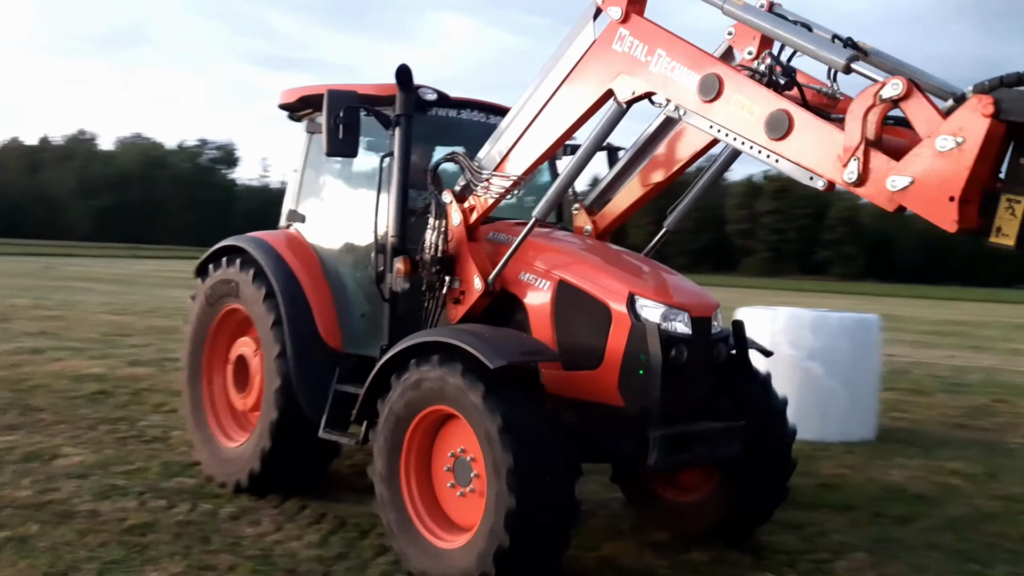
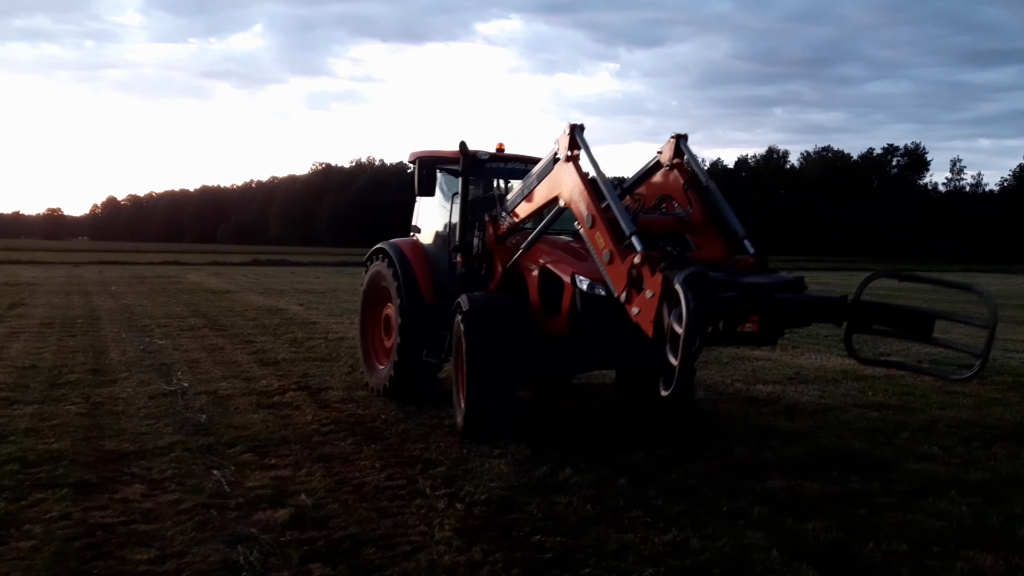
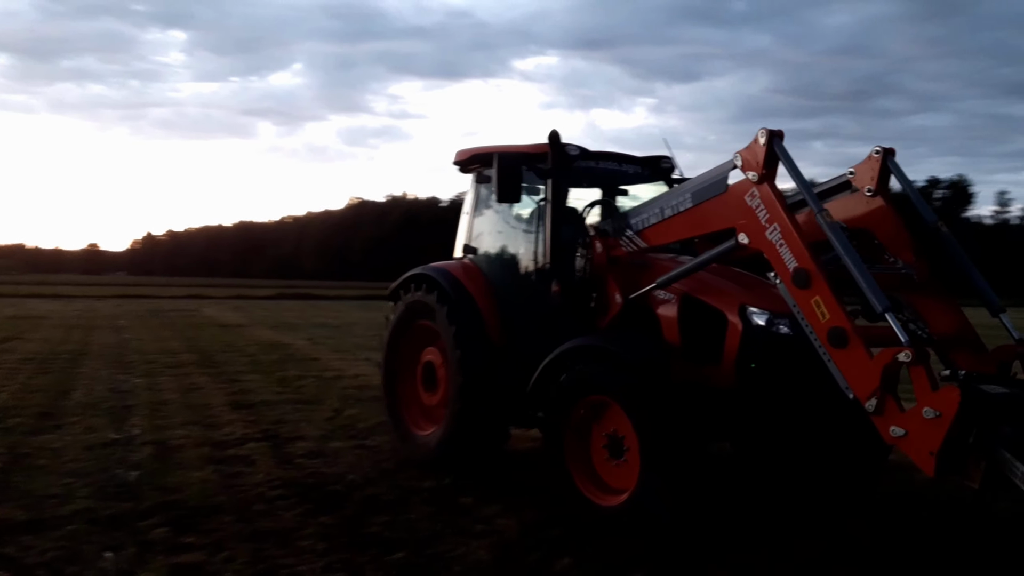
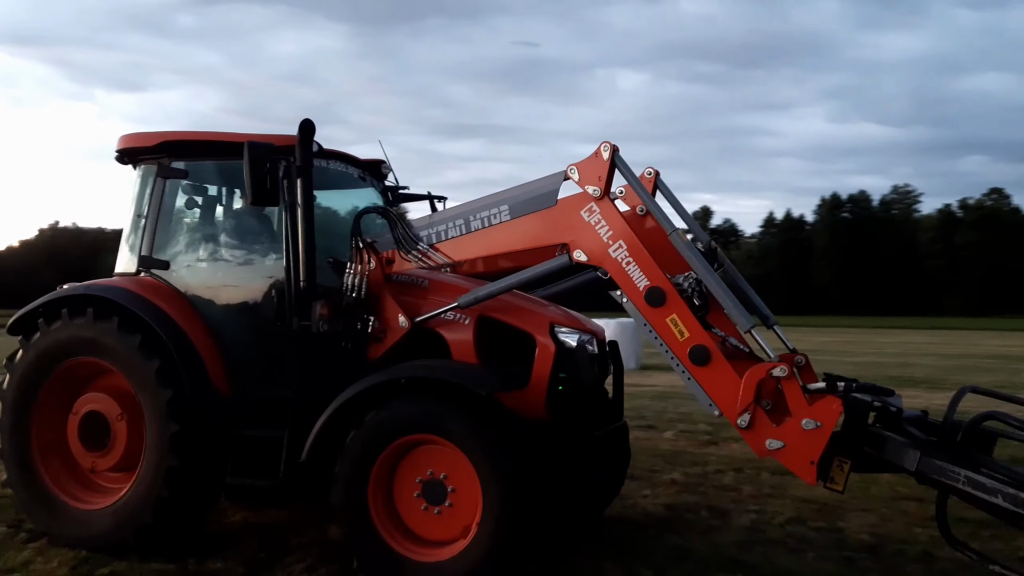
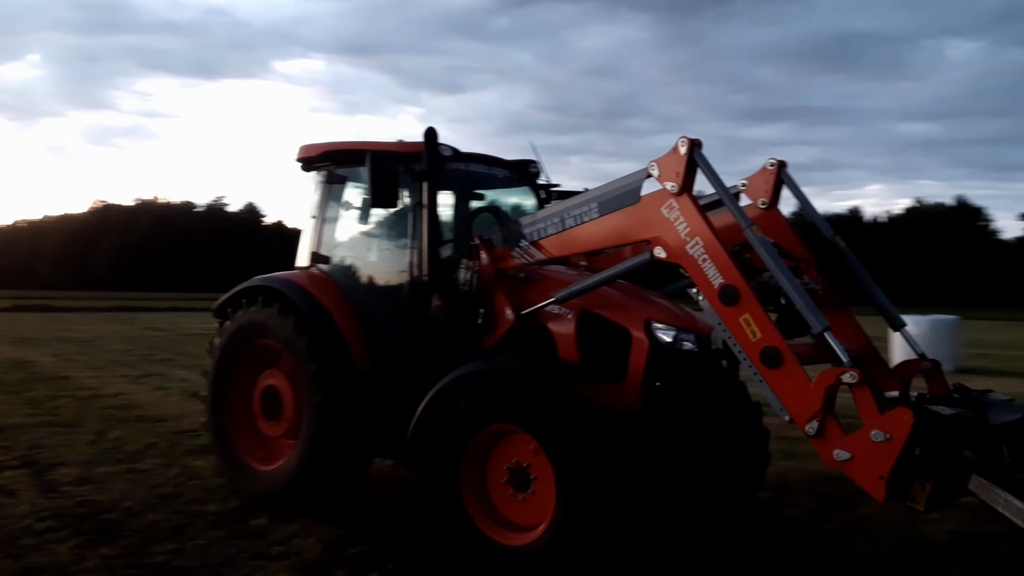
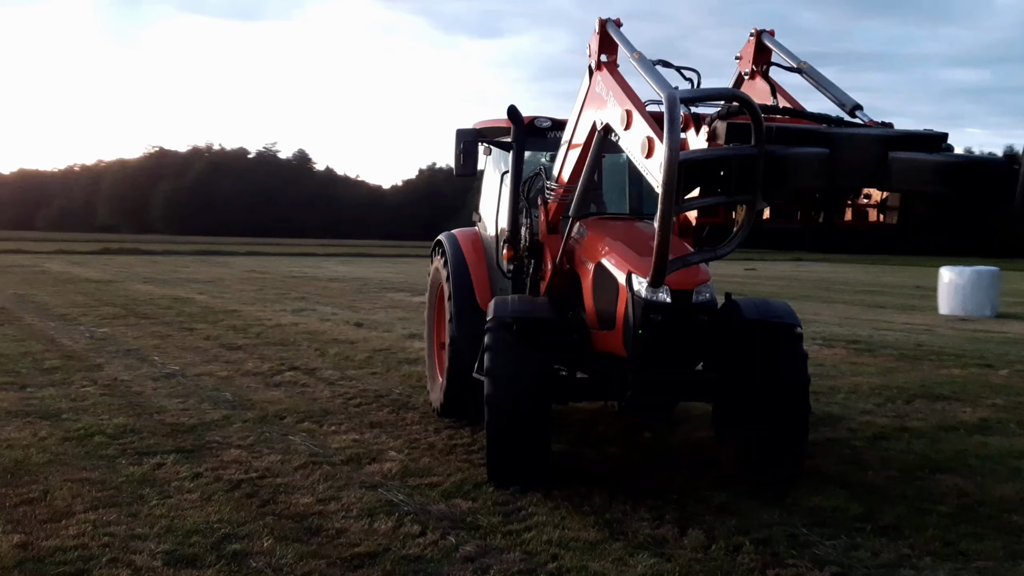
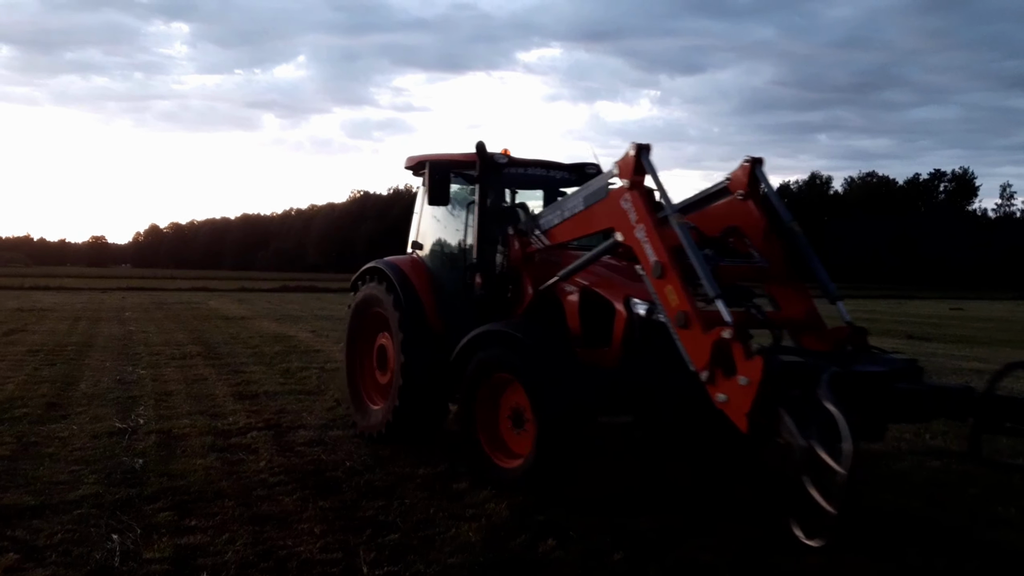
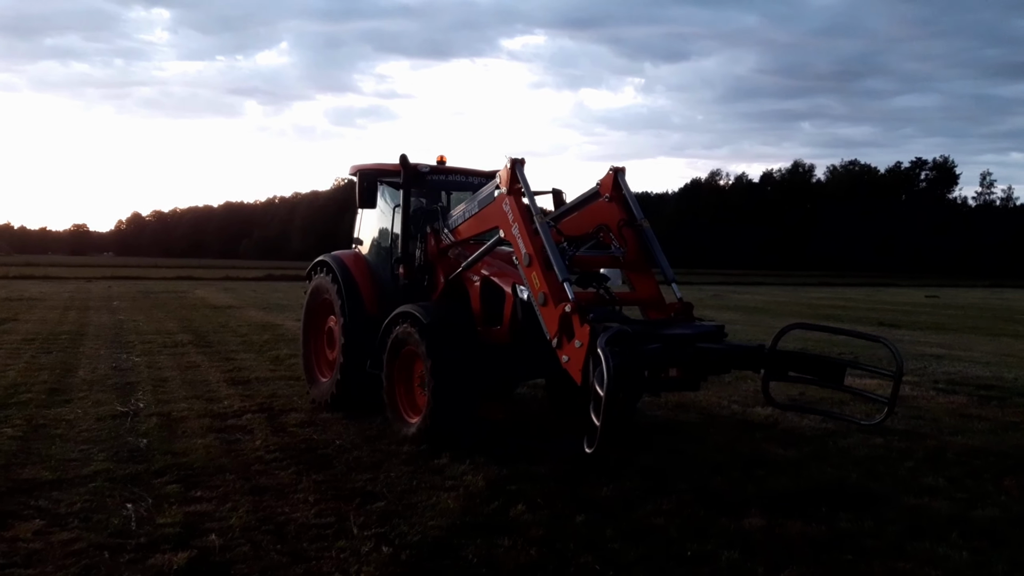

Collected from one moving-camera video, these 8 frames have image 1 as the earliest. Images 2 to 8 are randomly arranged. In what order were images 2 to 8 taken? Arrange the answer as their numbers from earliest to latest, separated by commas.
6, 2, 8, 7, 3, 5, 4
